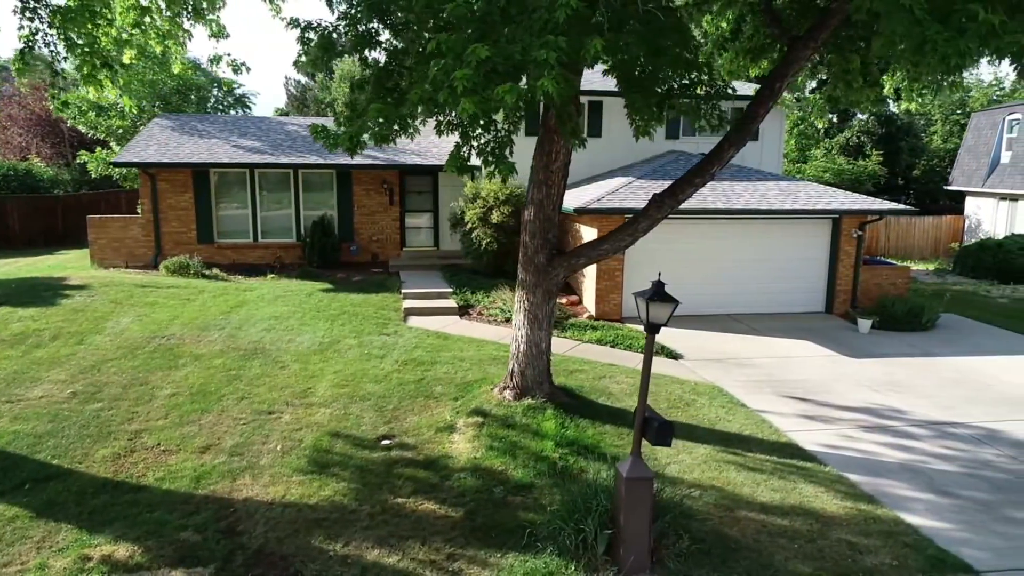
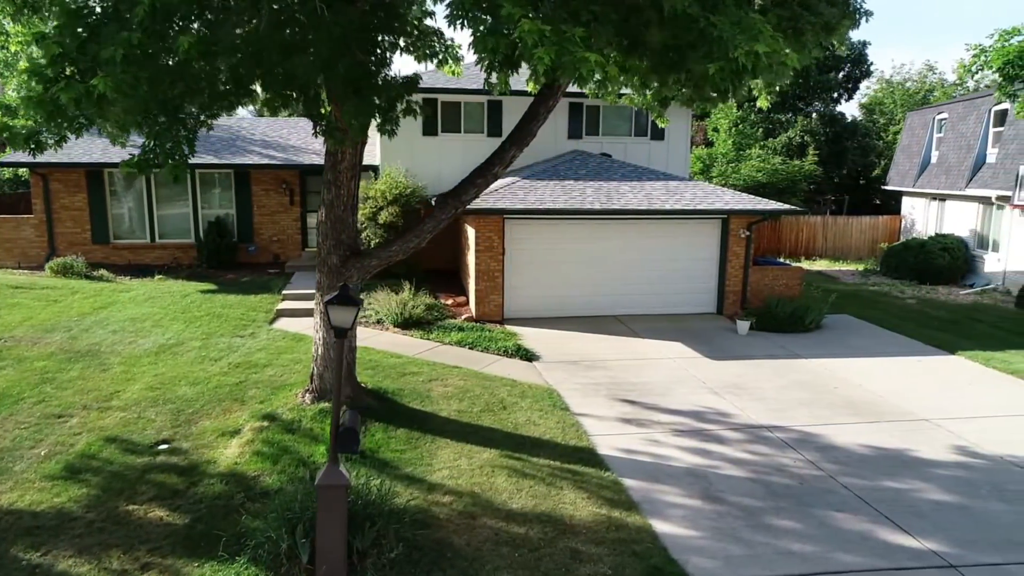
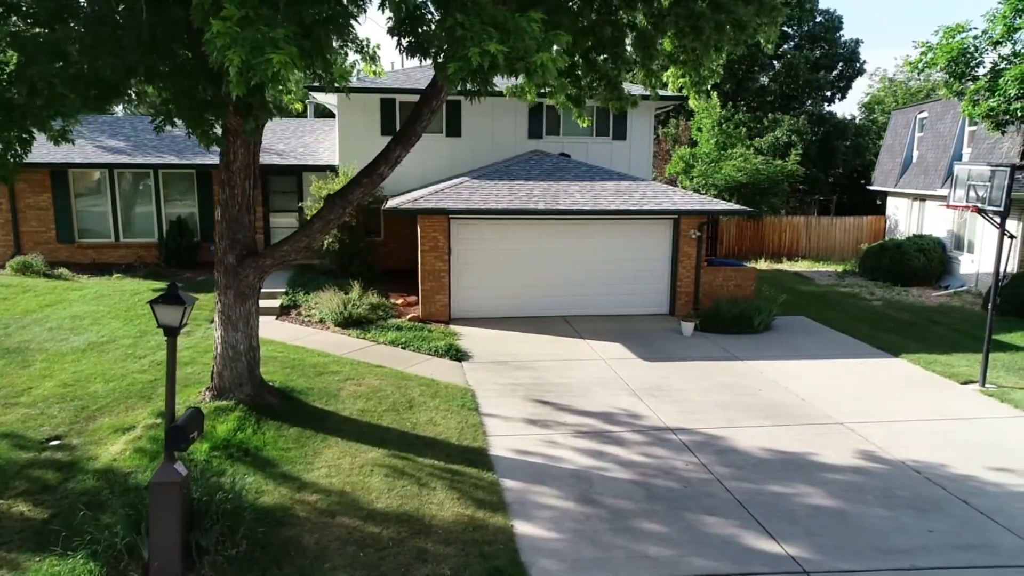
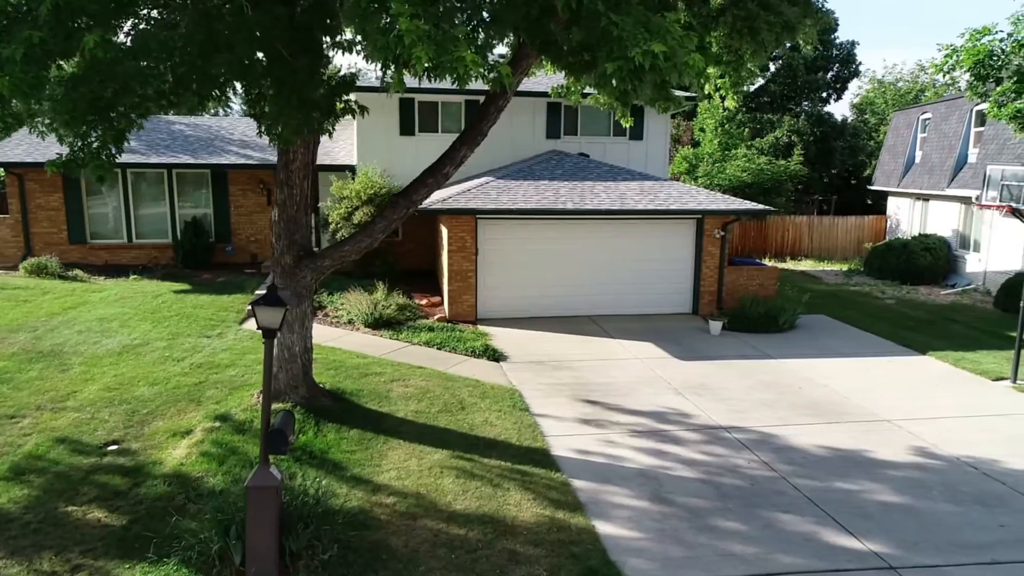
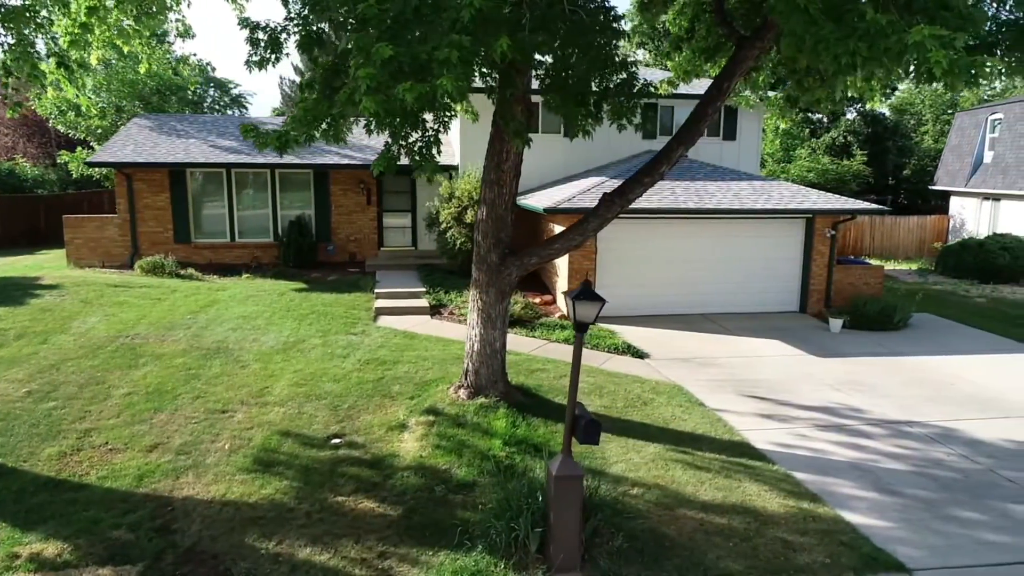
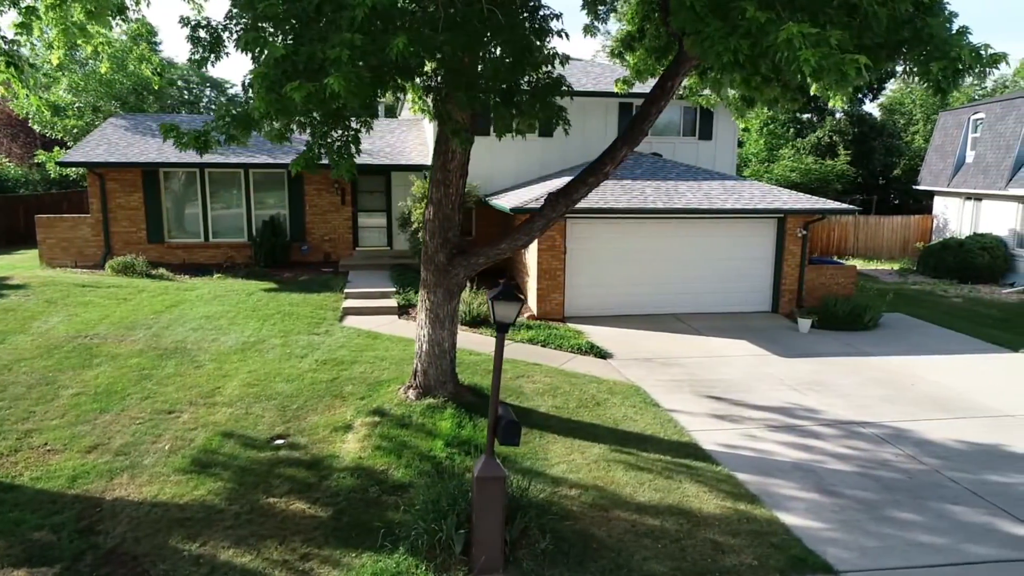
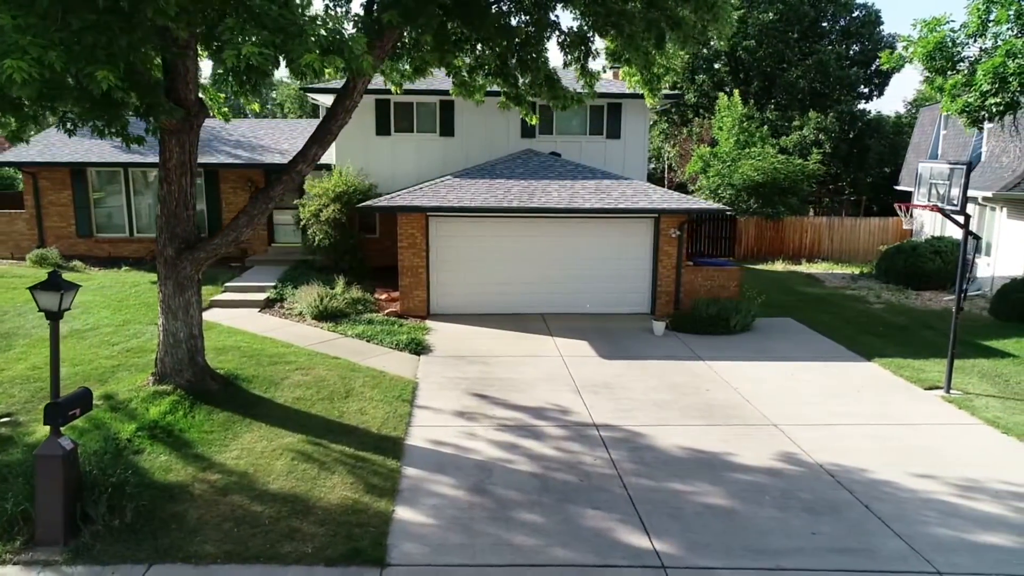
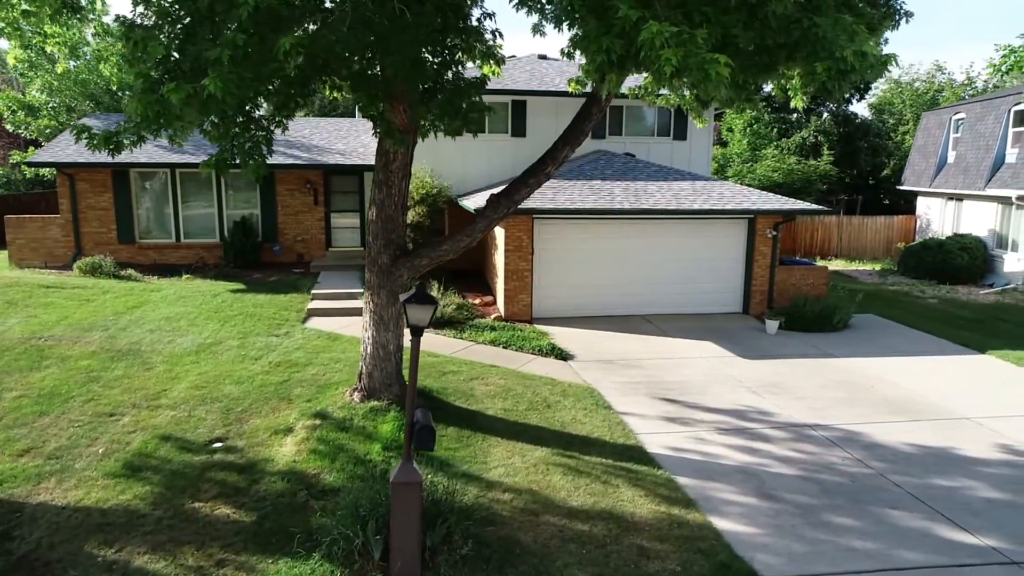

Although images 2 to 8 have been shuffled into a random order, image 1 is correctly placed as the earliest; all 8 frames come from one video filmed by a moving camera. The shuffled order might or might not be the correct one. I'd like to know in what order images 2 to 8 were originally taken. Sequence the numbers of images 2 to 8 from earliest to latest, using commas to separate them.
5, 6, 8, 2, 4, 3, 7
